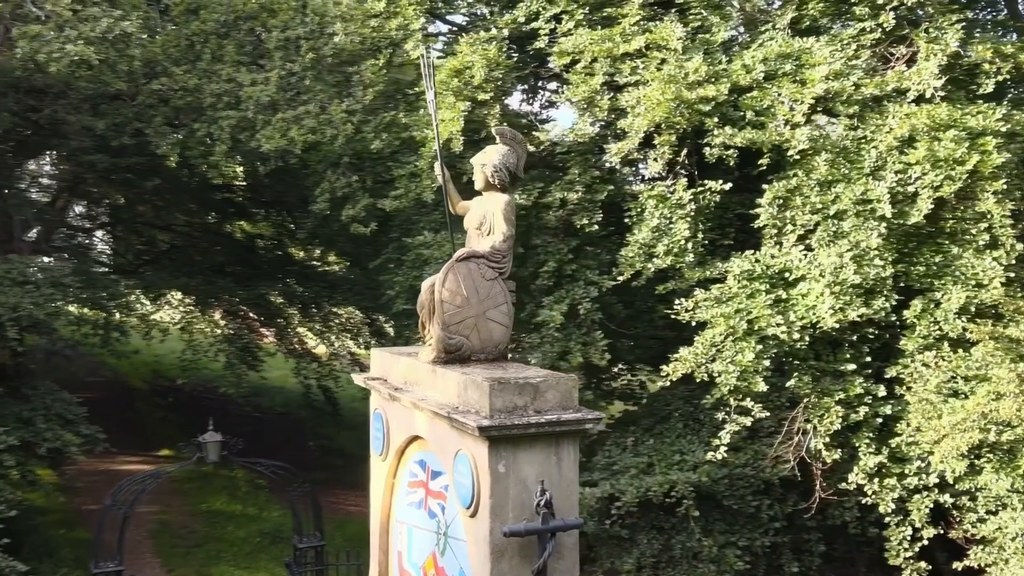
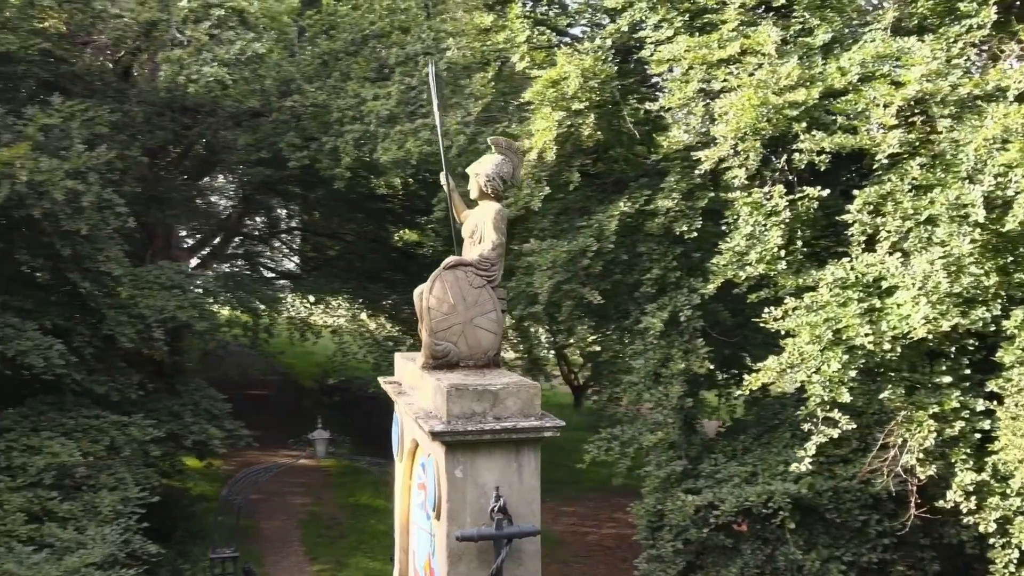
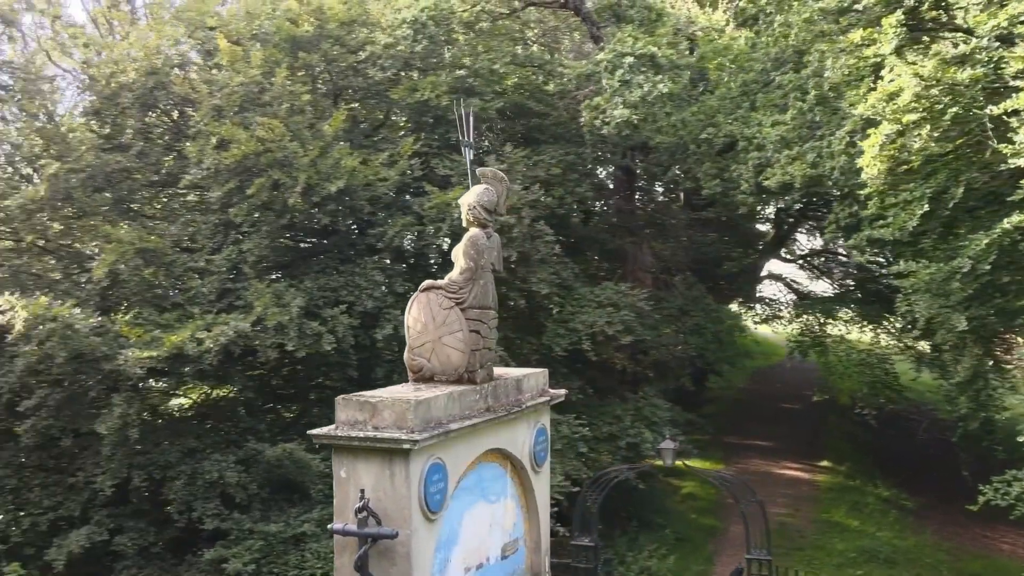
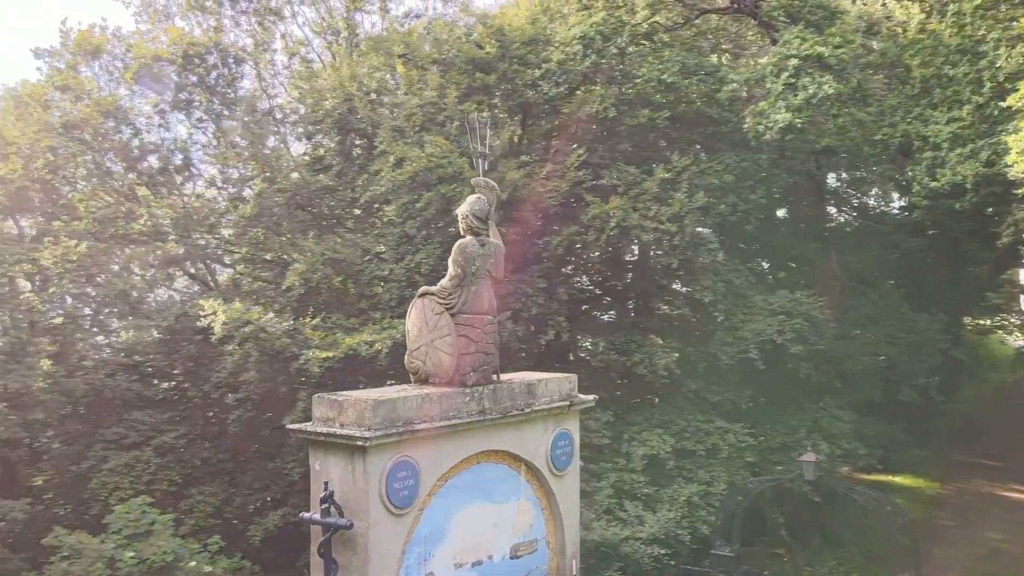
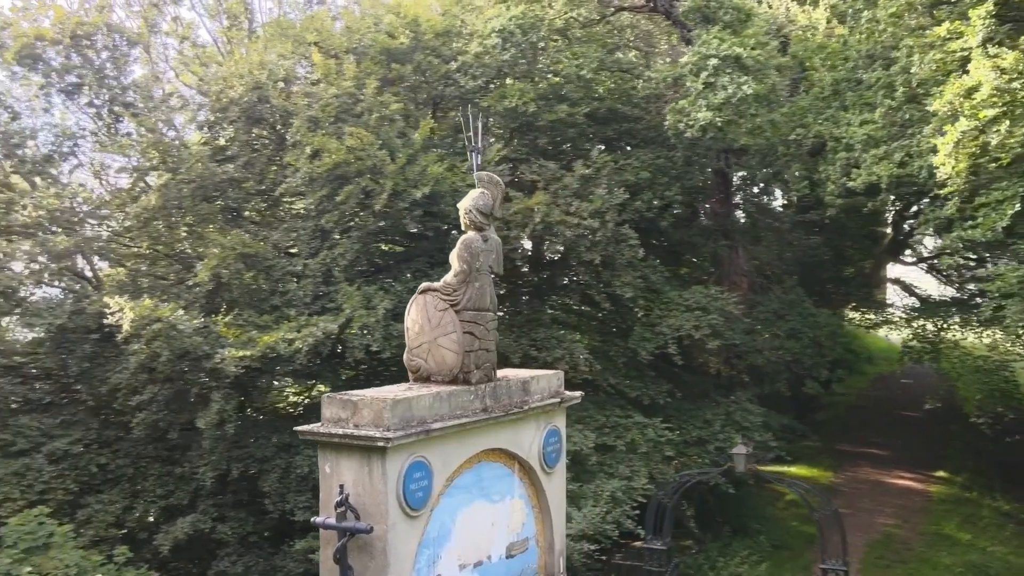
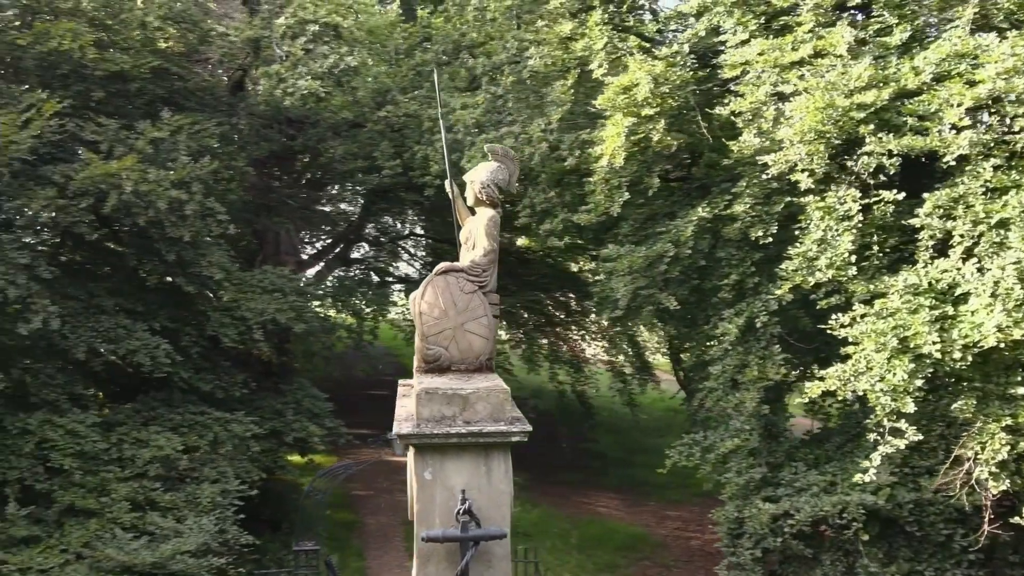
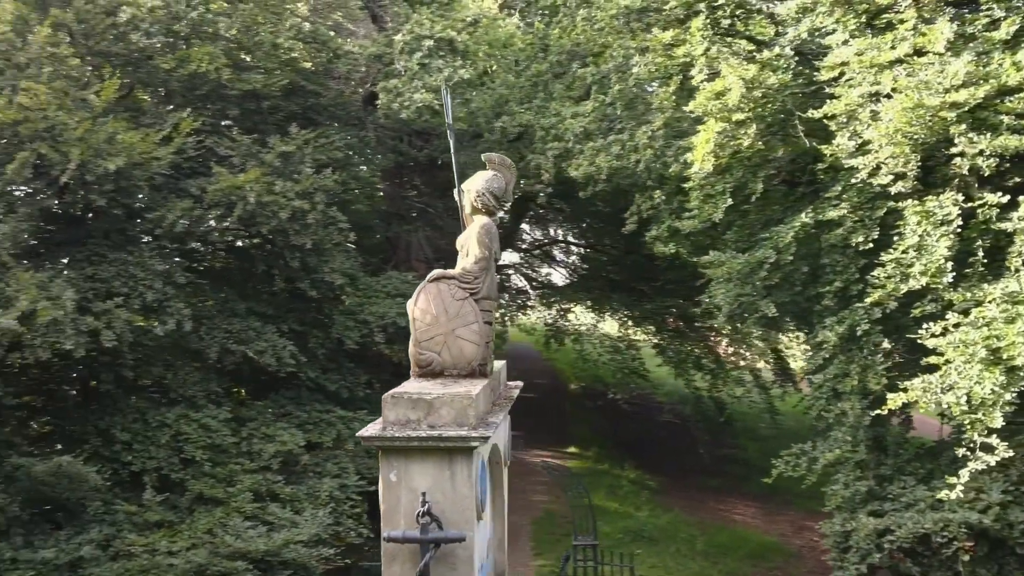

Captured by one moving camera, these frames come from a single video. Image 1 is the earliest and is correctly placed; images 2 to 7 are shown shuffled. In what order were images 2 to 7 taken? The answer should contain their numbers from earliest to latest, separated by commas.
2, 6, 7, 3, 5, 4
